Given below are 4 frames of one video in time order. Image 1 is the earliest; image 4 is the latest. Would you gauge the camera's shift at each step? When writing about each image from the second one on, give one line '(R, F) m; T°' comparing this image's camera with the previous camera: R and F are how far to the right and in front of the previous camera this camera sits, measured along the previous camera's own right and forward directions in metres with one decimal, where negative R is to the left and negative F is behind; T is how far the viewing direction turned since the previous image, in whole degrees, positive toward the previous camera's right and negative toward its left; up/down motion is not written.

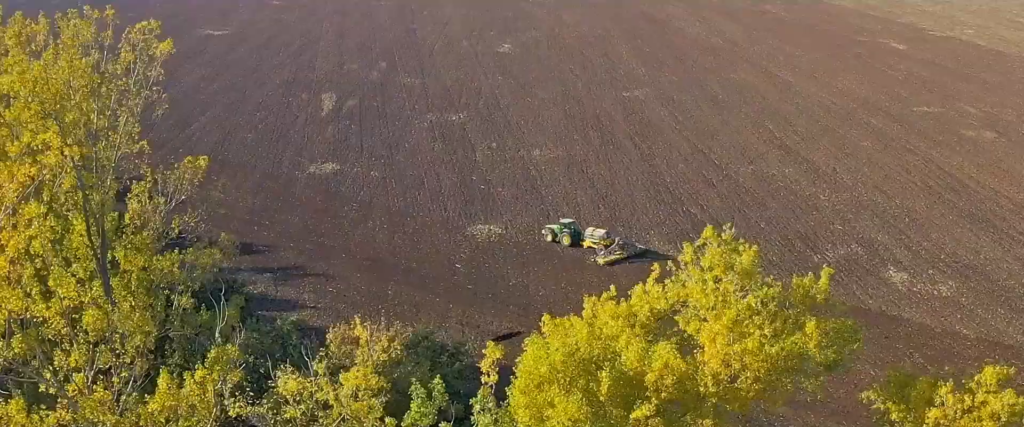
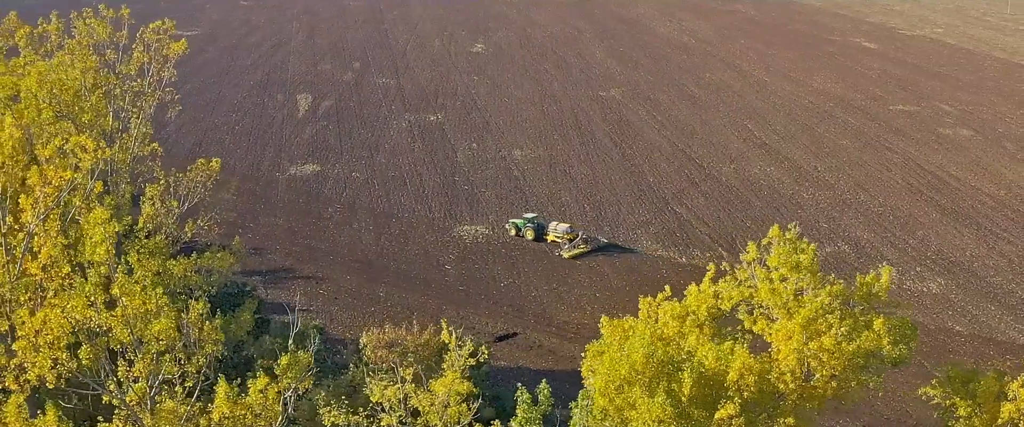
(-1.2, +0.1) m; +2°
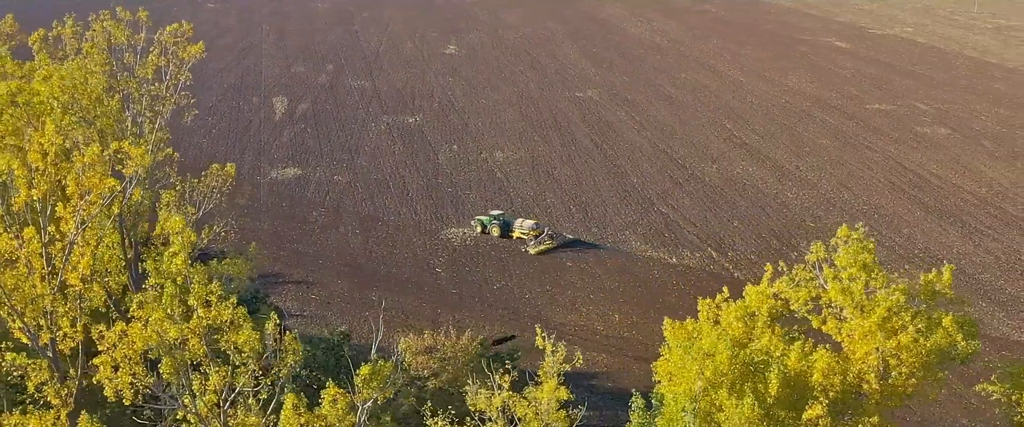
(-1.3, +0.2) m; +2°
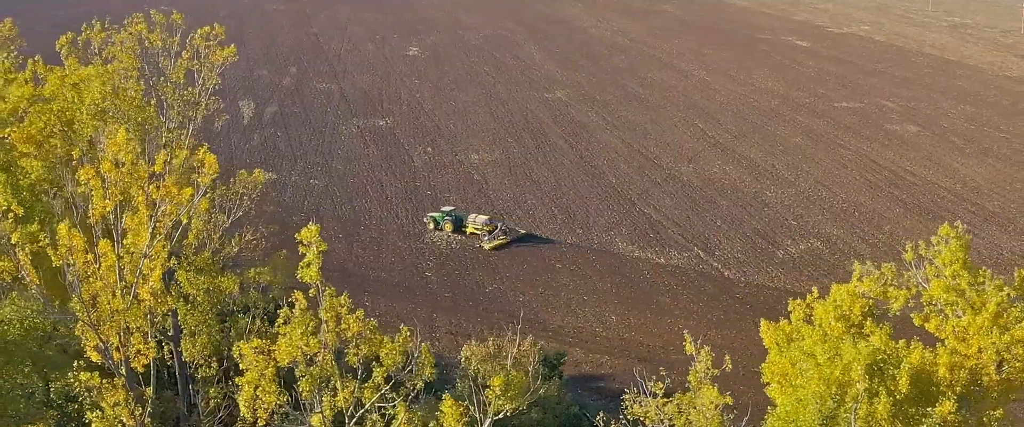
(-2.0, +0.2) m; +2°
